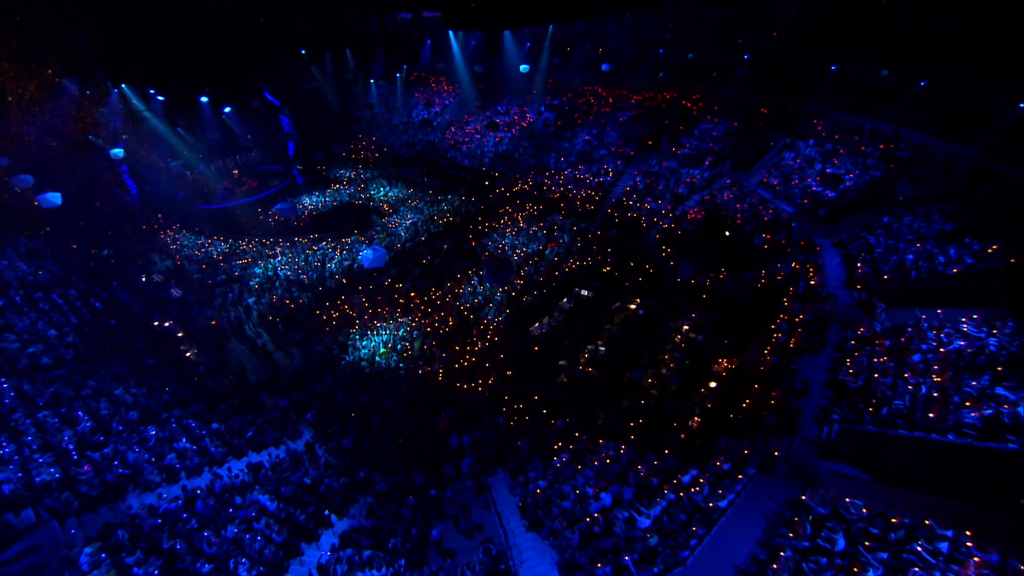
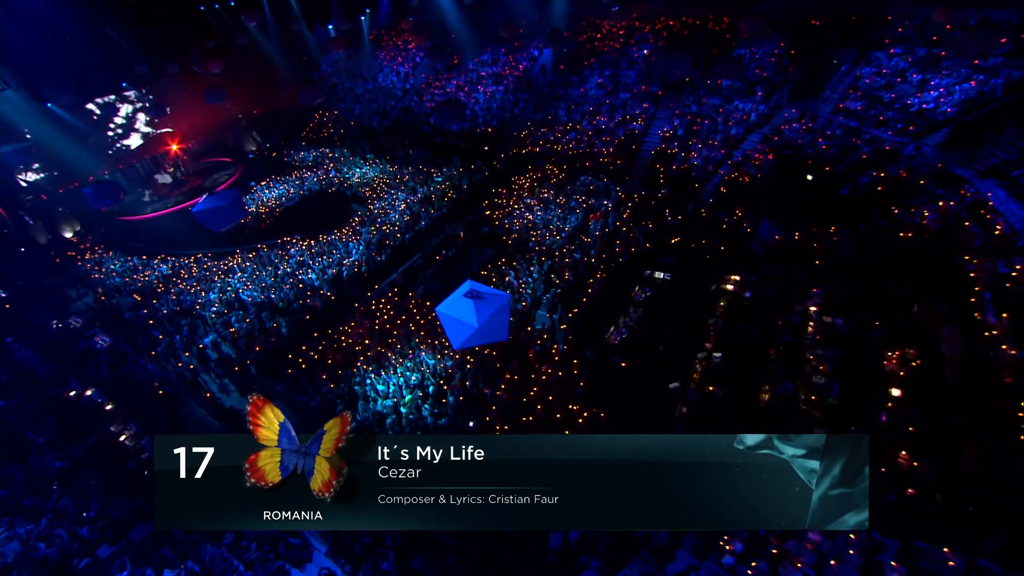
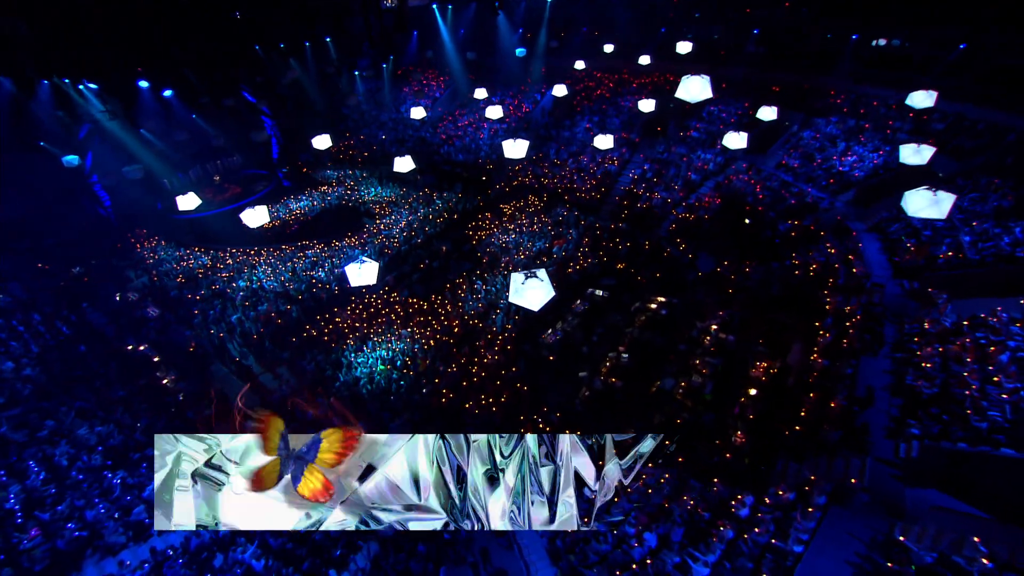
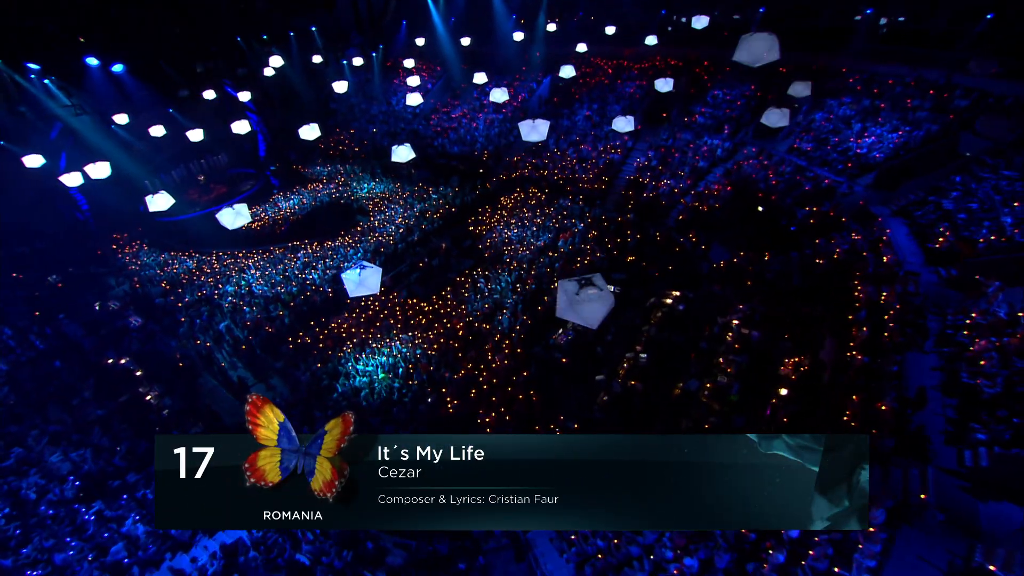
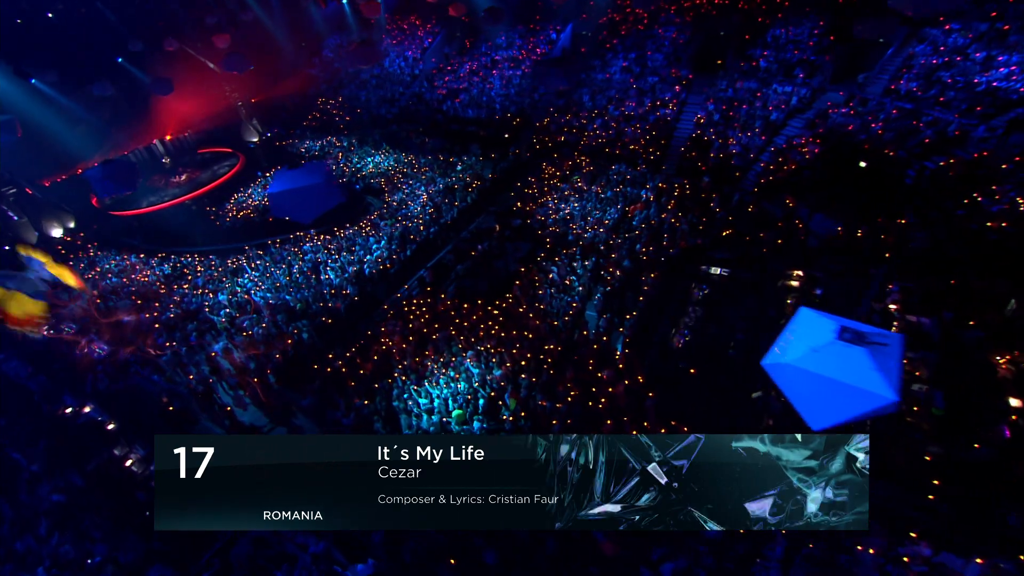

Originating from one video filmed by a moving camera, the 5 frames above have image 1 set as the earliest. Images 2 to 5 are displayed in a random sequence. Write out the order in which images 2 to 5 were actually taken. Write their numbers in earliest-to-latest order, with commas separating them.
3, 4, 2, 5
